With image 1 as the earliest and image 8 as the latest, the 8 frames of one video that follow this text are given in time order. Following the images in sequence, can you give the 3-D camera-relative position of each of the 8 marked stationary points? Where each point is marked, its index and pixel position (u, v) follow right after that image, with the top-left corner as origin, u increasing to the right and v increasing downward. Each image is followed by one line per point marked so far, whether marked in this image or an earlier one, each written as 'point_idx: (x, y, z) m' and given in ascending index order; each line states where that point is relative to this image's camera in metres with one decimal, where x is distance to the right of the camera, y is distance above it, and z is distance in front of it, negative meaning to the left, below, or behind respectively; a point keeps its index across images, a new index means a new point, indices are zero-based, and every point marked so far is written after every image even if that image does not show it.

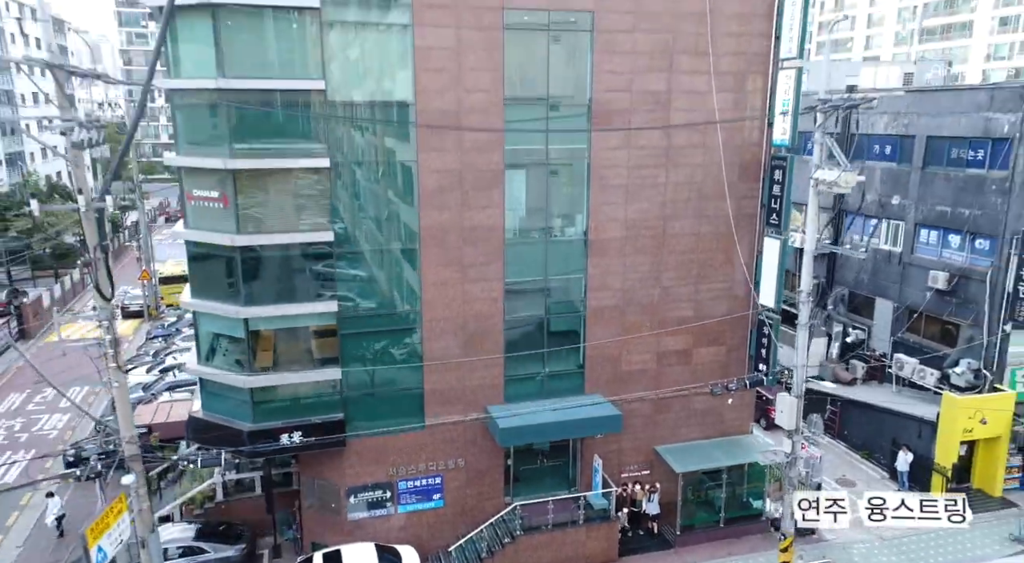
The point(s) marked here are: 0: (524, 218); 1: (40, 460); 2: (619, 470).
0: (+0.2, +1.2, +14.6) m
1: (-11.5, -4.3, +19.2) m
2: (+2.2, -3.8, +16.0) m
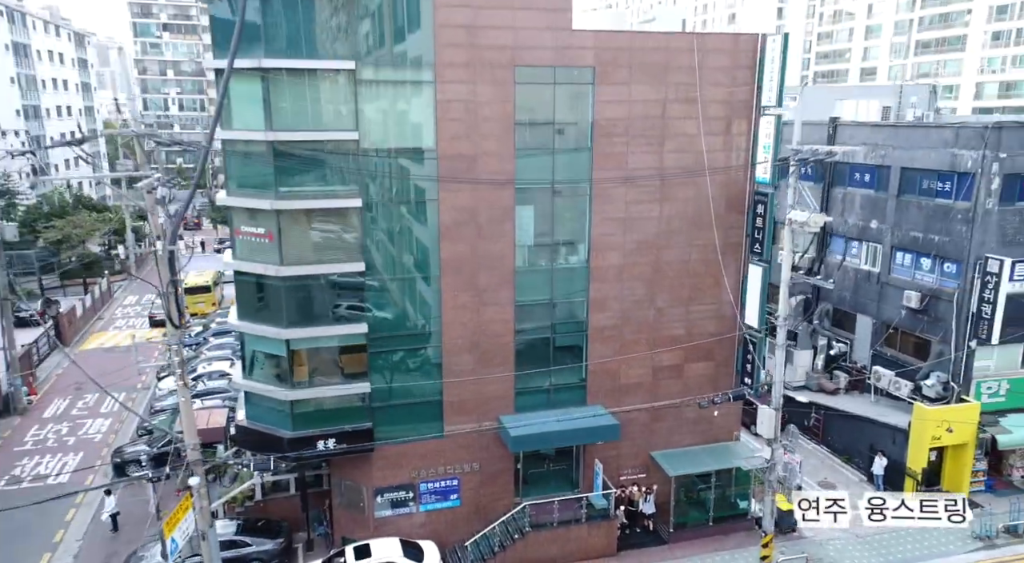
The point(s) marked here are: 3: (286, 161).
0: (+0.4, +0.7, +16.3) m
1: (-11.2, -4.8, +21.0) m
2: (+2.4, -4.3, +17.7) m
3: (-4.2, +2.2, +14.6) m
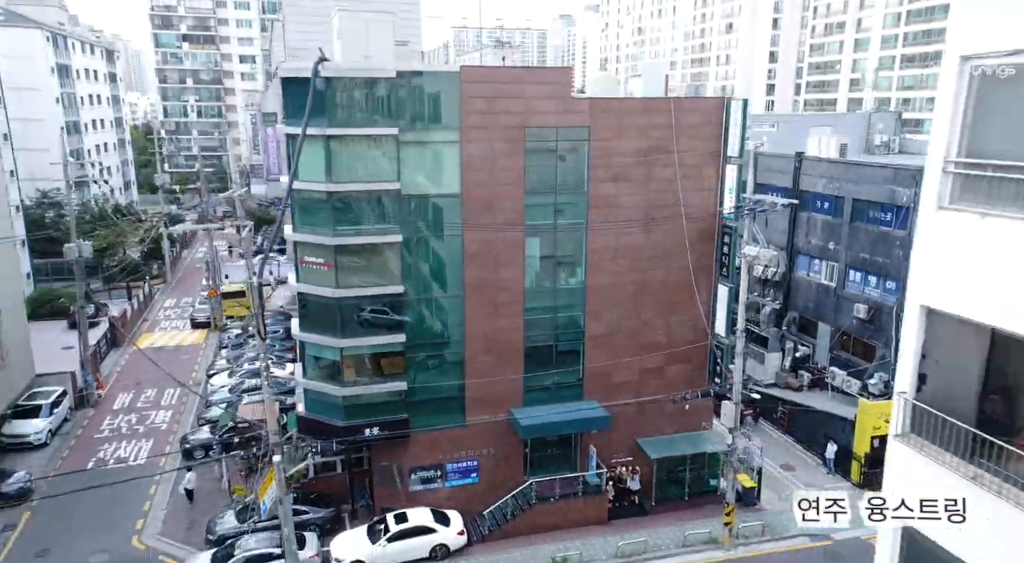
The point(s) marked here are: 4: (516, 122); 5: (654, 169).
0: (+0.7, +0.3, +19.9) m
1: (-11.0, -5.2, +24.7) m
2: (+2.6, -4.7, +21.3) m
3: (-3.9, +1.7, +18.2) m
4: (+0.1, +3.8, +18.8) m
5: (+3.6, +2.8, +19.9) m
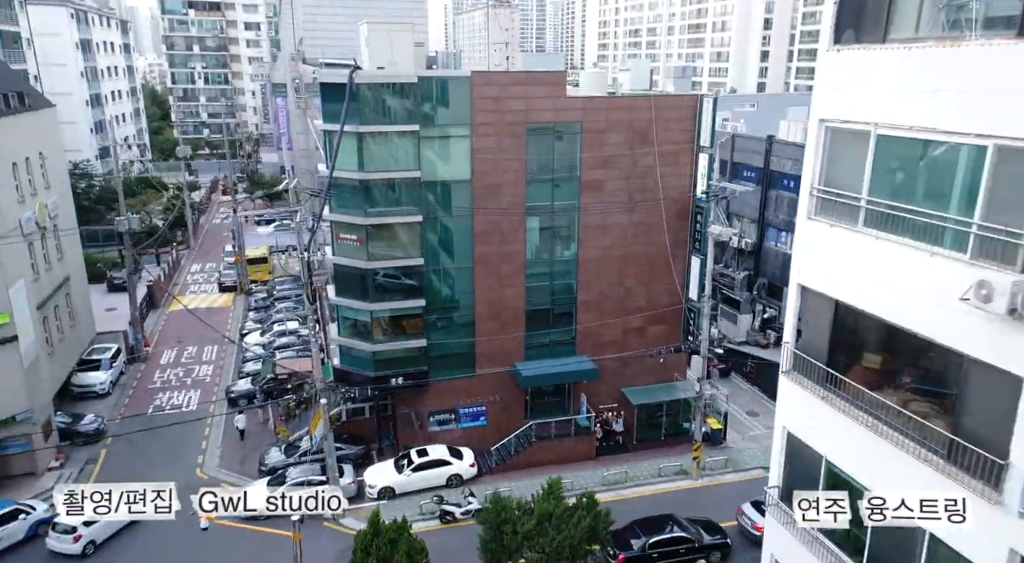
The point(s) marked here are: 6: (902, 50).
0: (+0.8, +1.1, +23.3) m
1: (-10.9, -4.1, +28.3) m
2: (+2.7, -3.8, +24.9) m
3: (-3.8, +2.4, +21.5) m
4: (+0.2, +4.5, +22.0) m
5: (+3.7, +3.6, +23.1) m
6: (+4.1, +2.5, +8.2) m
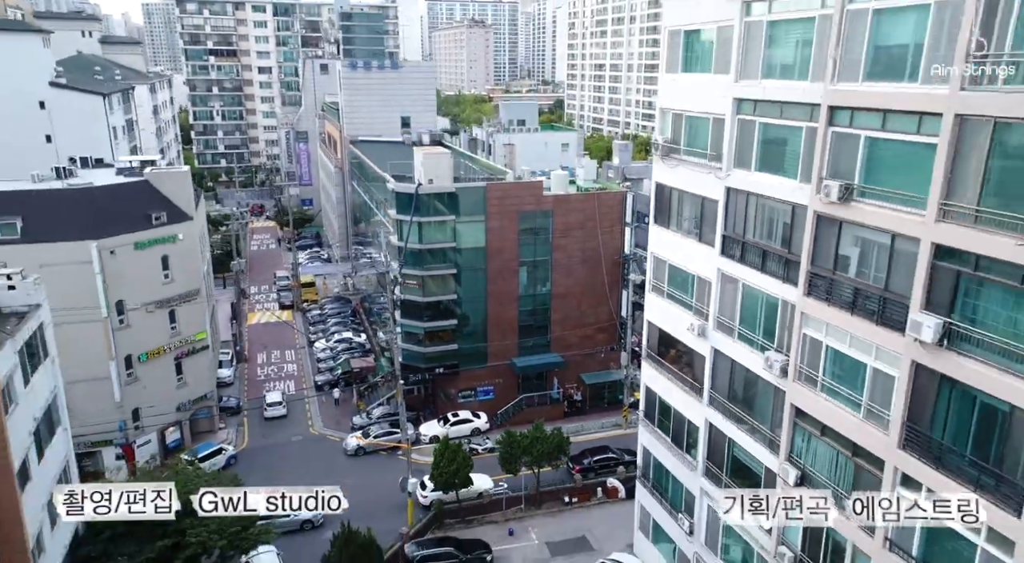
0: (+0.6, -0.1, +37.0) m
1: (-11.1, -5.4, +41.6) m
2: (+2.6, -5.0, +38.7) m
3: (-3.9, +1.2, +35.0) m
4: (+0.1, +3.3, +35.7) m
5: (+3.6, +2.5, +36.9) m
6: (+4.5, +1.4, +22.1) m
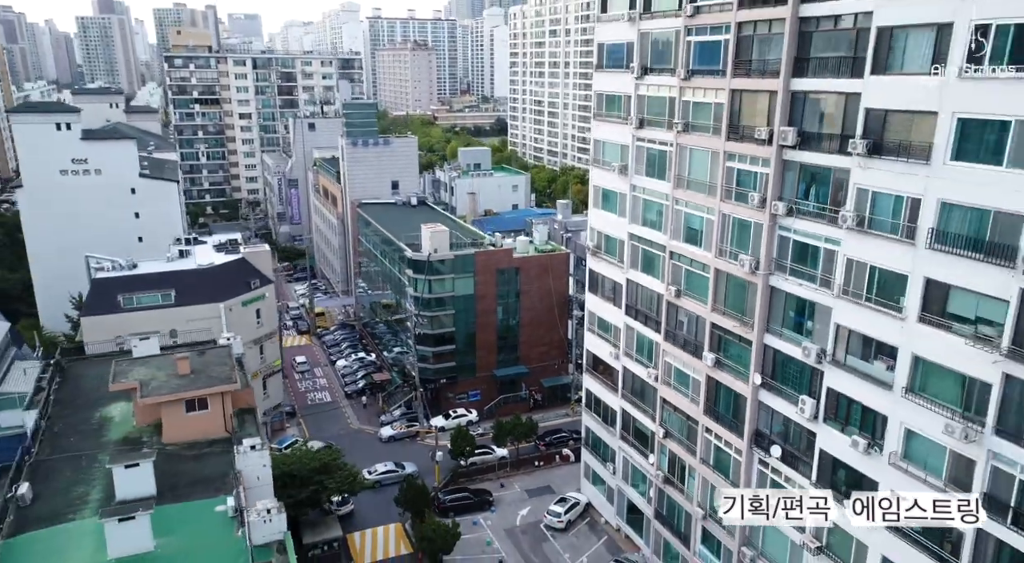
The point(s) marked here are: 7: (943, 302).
0: (-0.8, -2.4, +52.5) m
1: (-12.7, -8.0, +56.2) m
2: (+1.2, -7.3, +54.3) m
3: (-5.1, -1.2, +50.1) m
4: (-1.3, +1.0, +51.1) m
5: (+2.1, +0.2, +52.6) m
6: (+4.1, -0.8, +37.8) m
7: (+10.7, -0.5, +19.5) m
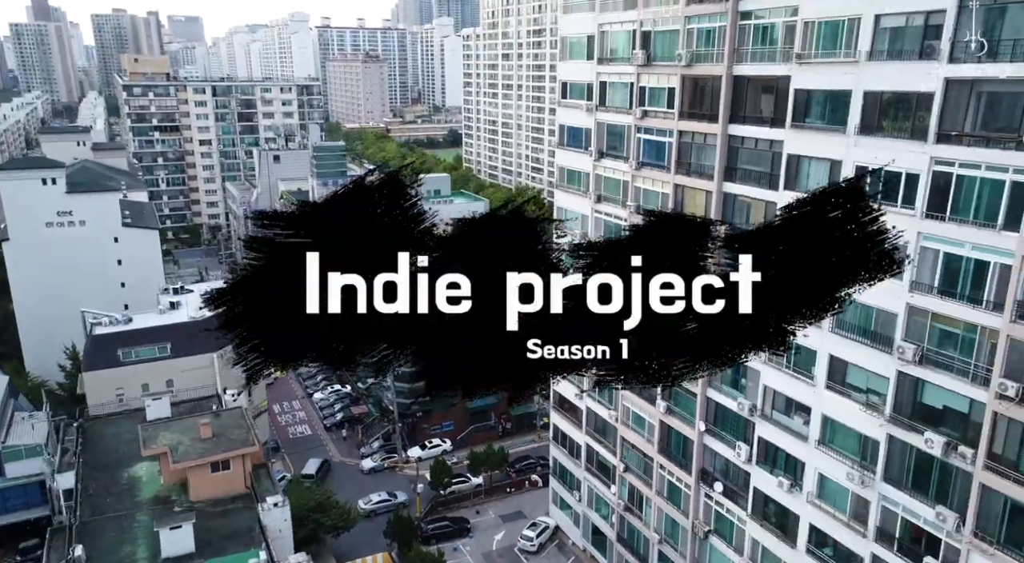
0: (-3.0, -5.2, +56.7) m
1: (-15.0, -11.0, +59.7) m
2: (-1.1, -10.0, +58.6) m
3: (-7.3, -4.0, +54.1) m
4: (-3.6, -1.7, +55.3) m
5: (-0.2, -2.4, +57.0) m
6: (+2.7, -3.4, +42.4) m
7: (+10.3, -2.9, +24.5) m
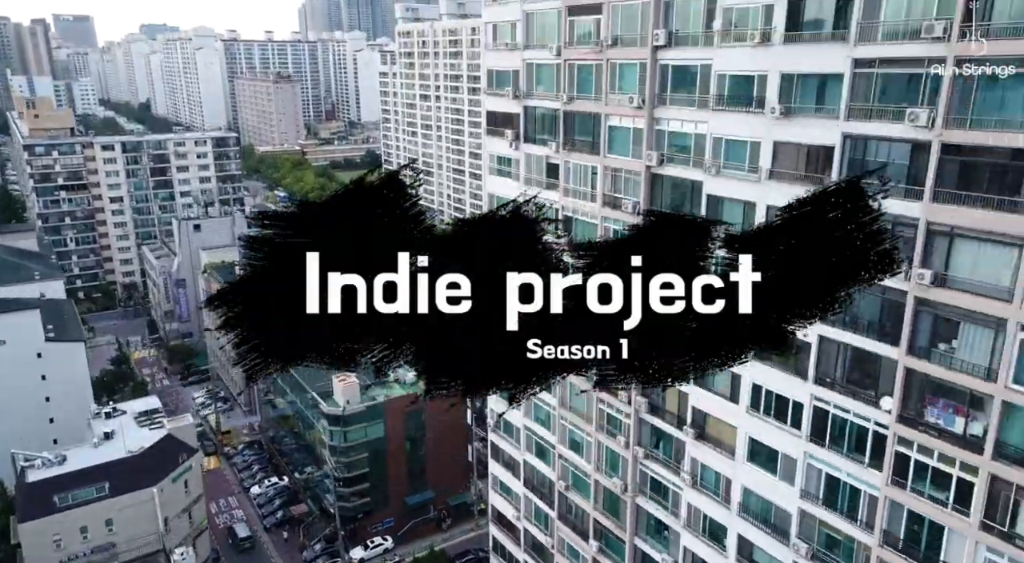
0: (-7.9, -12.4, +58.6) m
1: (-19.8, -18.9, +60.4) m
2: (-5.9, -17.1, +60.7) m
3: (-11.9, -11.5, +55.6) m
4: (-8.4, -9.0, +57.1) m
5: (-5.3, -9.6, +59.2) m
6: (-0.9, -10.4, +44.9) m
7: (+8.4, -9.5, +27.7) m
